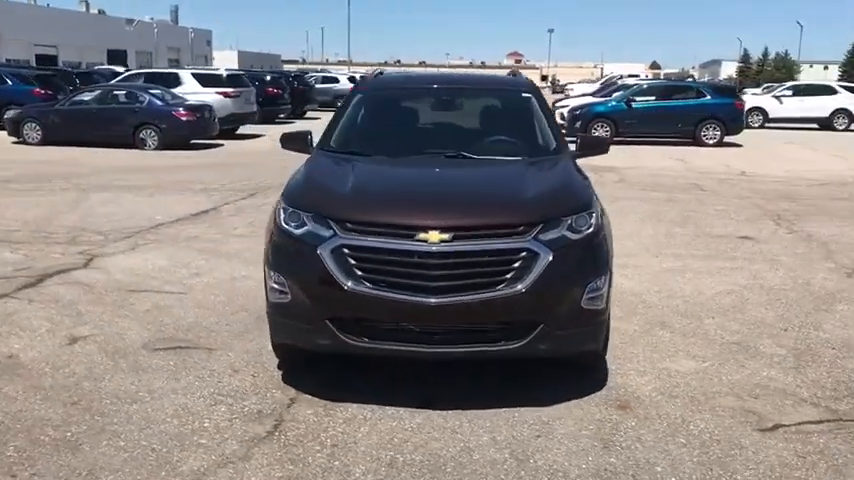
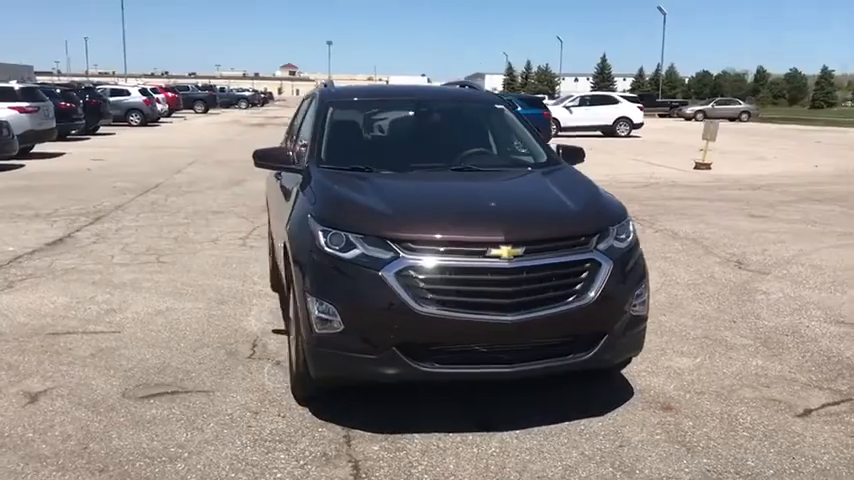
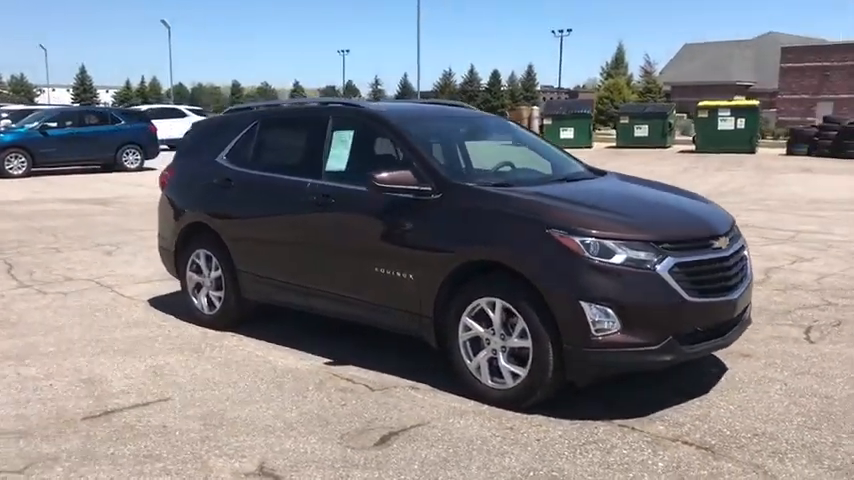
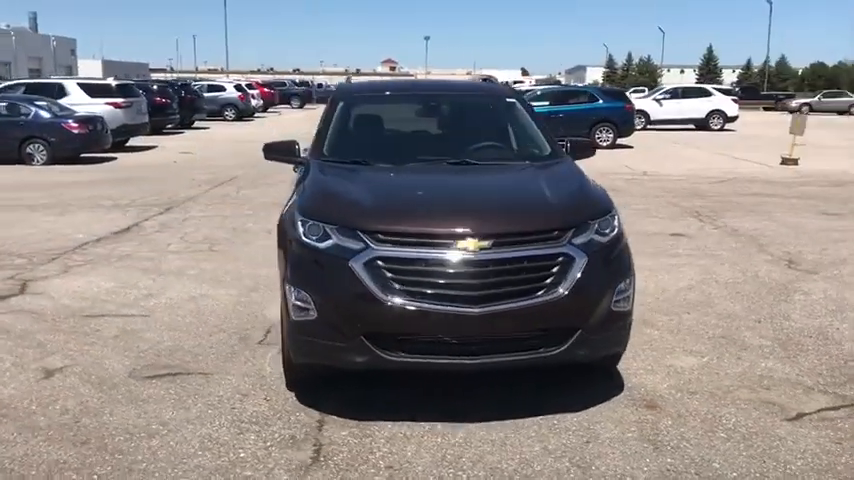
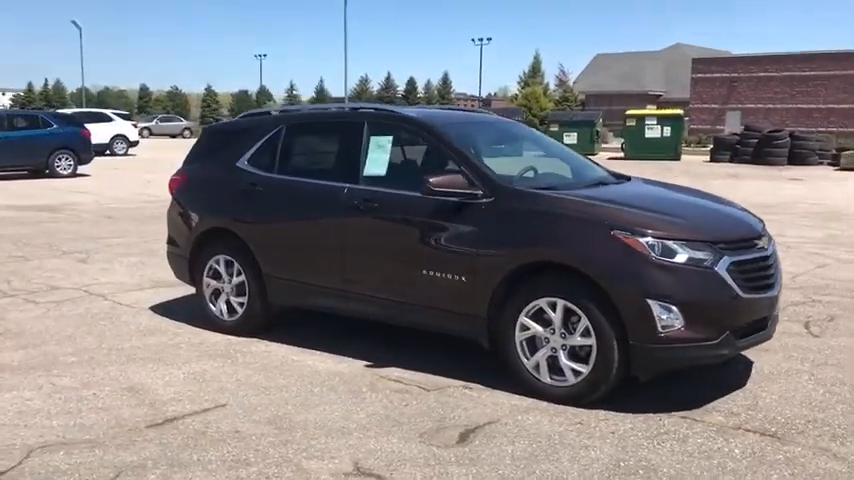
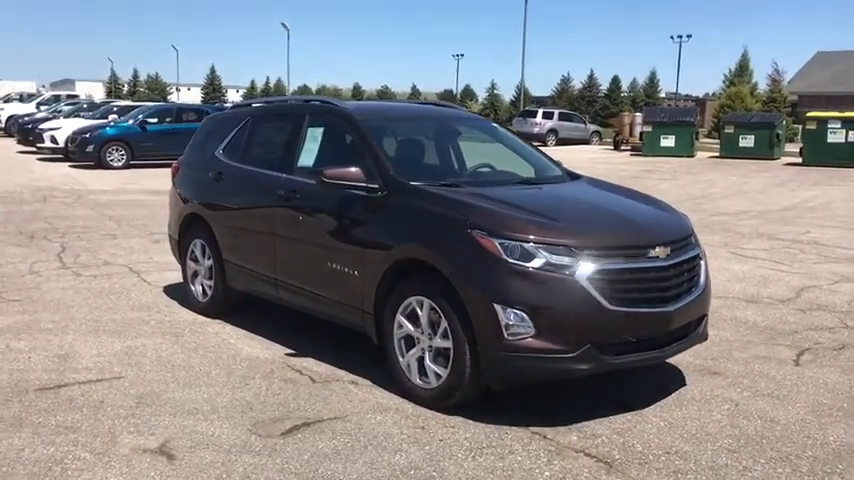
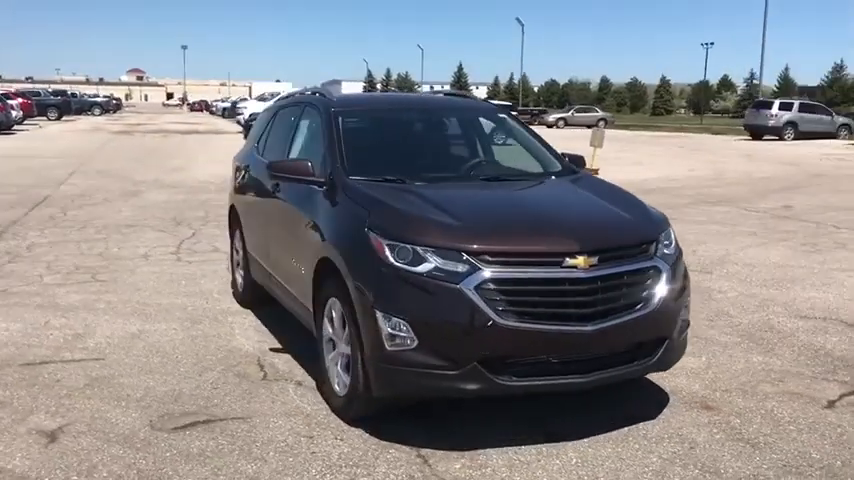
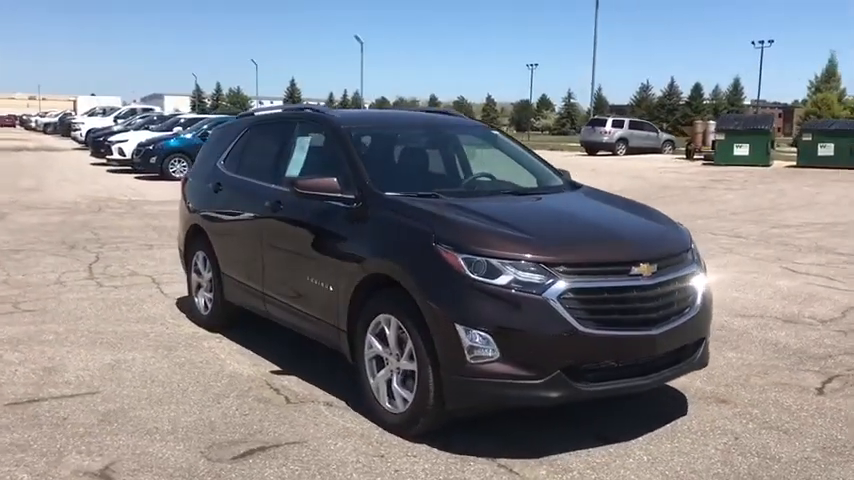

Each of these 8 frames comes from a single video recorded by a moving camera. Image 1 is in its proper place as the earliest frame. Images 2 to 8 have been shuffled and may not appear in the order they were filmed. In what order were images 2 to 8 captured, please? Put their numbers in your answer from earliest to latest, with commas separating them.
4, 2, 7, 8, 6, 3, 5
